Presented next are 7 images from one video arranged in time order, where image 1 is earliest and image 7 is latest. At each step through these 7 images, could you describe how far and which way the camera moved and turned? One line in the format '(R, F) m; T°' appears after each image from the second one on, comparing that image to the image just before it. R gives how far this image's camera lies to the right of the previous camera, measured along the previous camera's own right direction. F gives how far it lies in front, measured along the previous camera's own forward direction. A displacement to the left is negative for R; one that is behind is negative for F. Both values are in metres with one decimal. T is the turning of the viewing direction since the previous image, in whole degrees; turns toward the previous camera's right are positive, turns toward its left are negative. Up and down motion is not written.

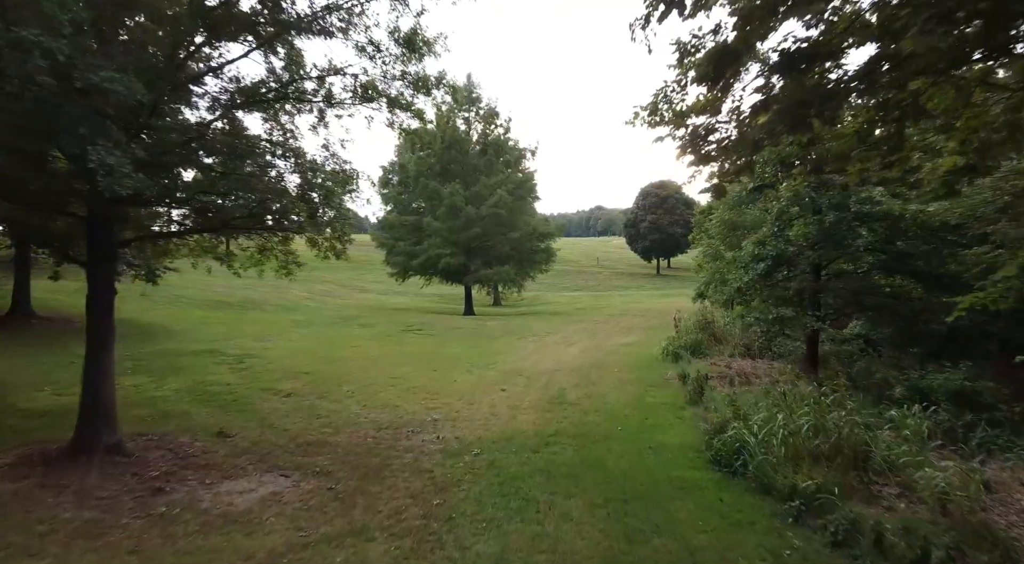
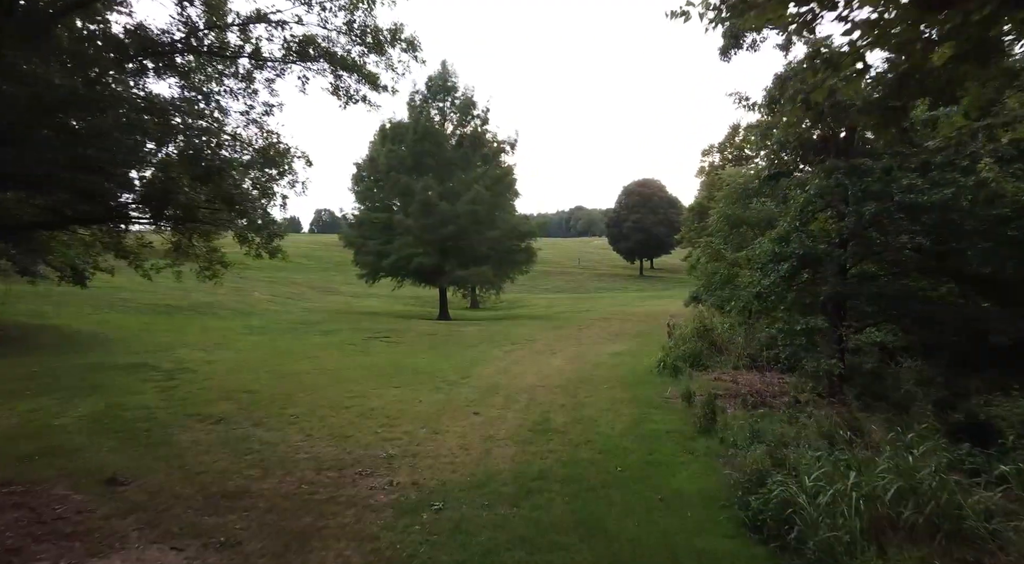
(+0.1, +2.3) m; +1°
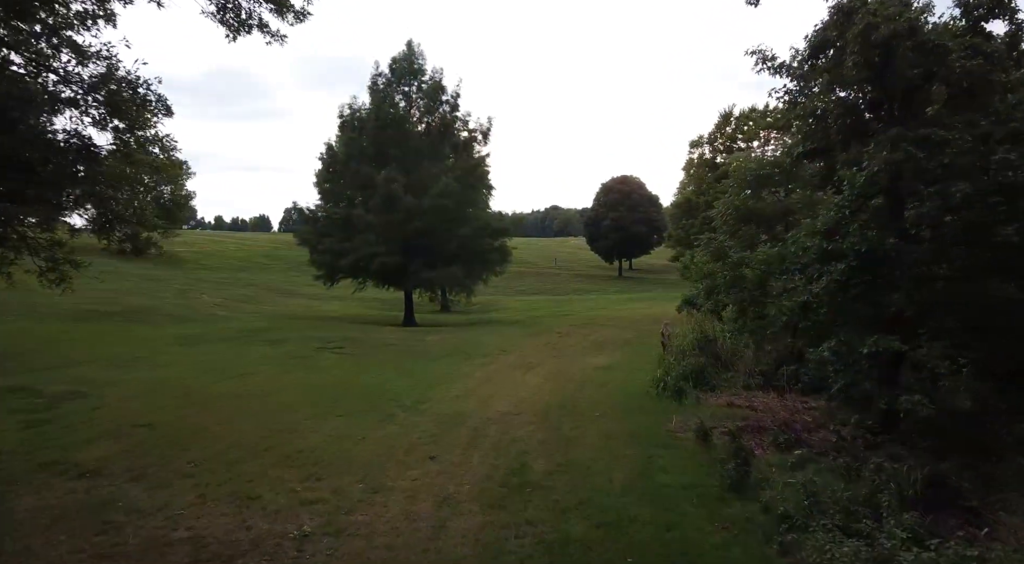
(+0.1, +2.9) m; +2°
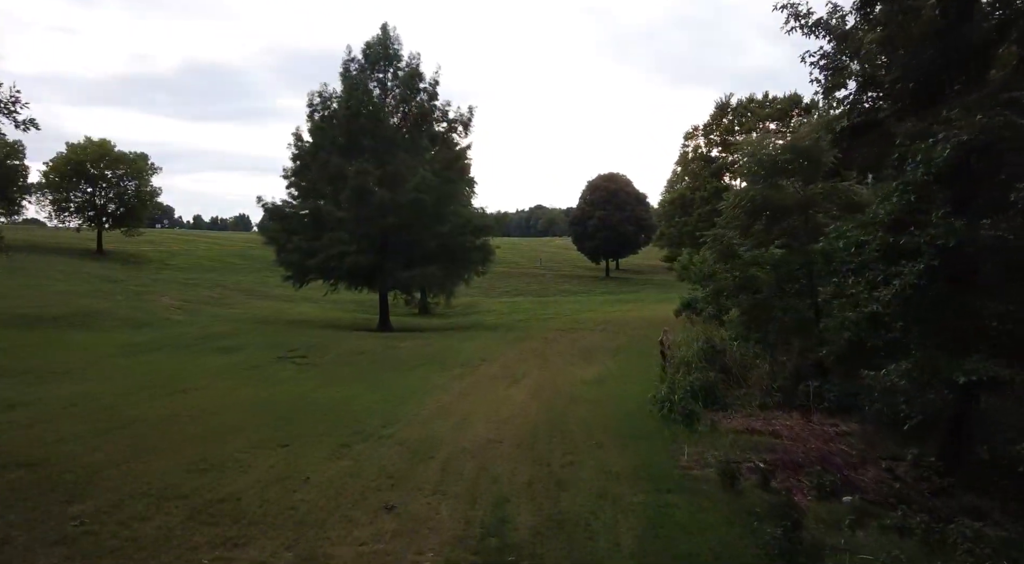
(+0.1, +2.1) m; +1°
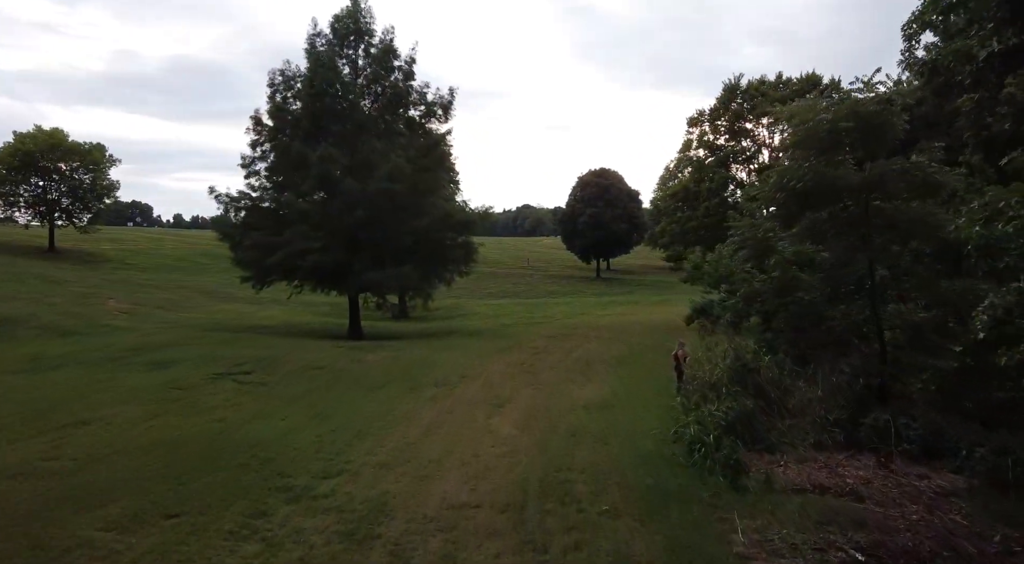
(+0.1, +3.0) m; +1°
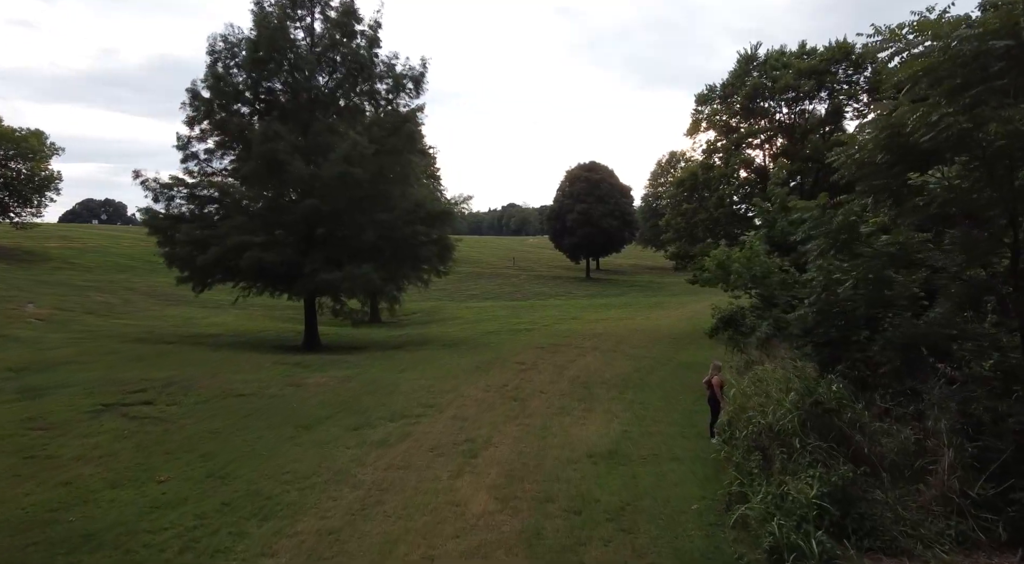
(+0.1, +3.7) m; +1°
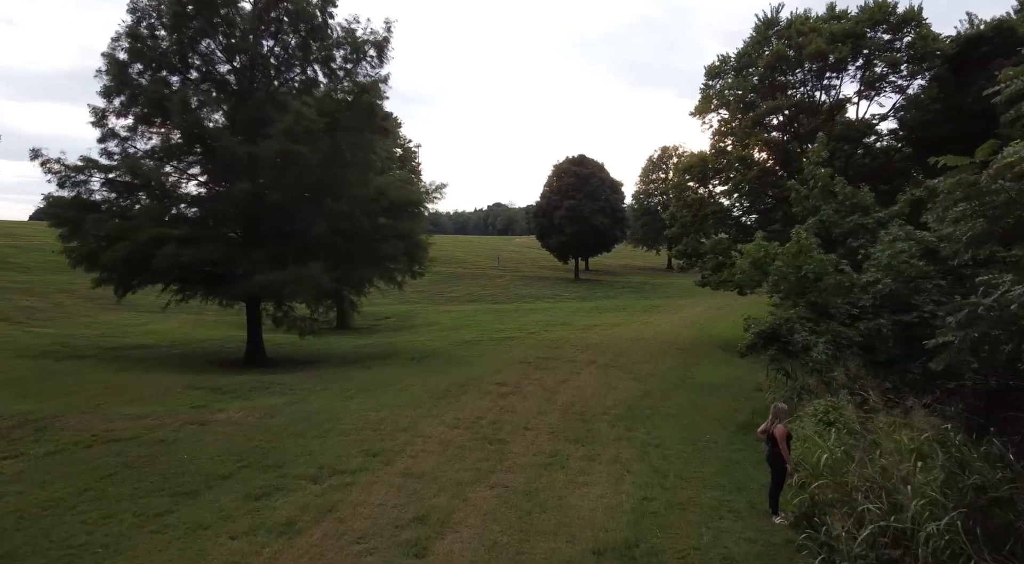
(+0.2, +3.4) m; +1°
